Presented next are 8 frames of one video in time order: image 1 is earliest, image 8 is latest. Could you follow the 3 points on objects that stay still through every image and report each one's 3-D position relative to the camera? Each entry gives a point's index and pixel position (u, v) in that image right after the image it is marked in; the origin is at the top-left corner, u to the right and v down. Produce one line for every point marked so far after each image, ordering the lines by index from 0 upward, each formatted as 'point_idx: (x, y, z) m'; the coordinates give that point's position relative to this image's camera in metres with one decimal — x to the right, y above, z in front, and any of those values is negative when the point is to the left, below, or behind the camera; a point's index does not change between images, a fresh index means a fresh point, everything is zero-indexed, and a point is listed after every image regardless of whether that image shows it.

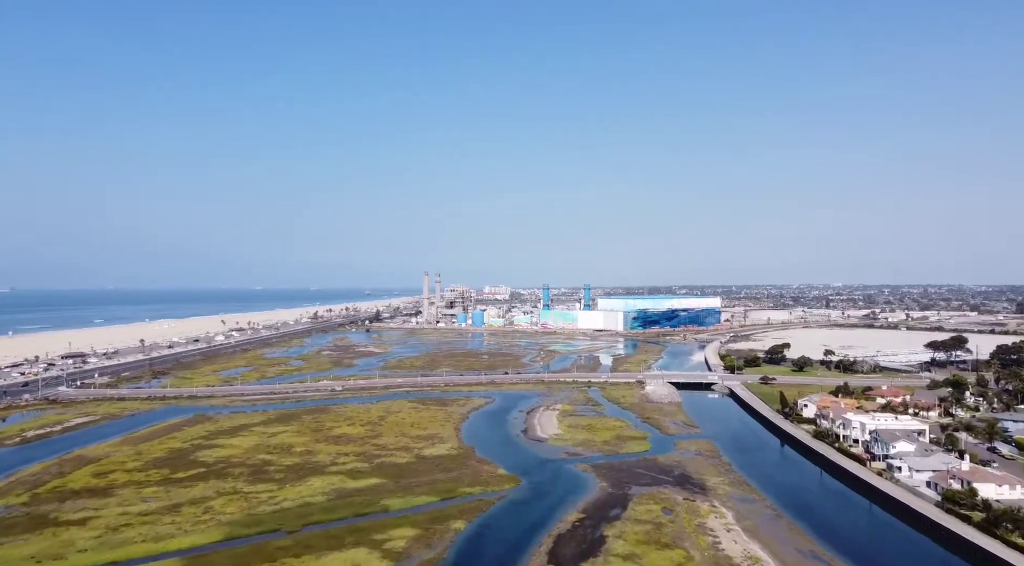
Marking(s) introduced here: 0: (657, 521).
0: (+4.1, -6.7, +19.2) m
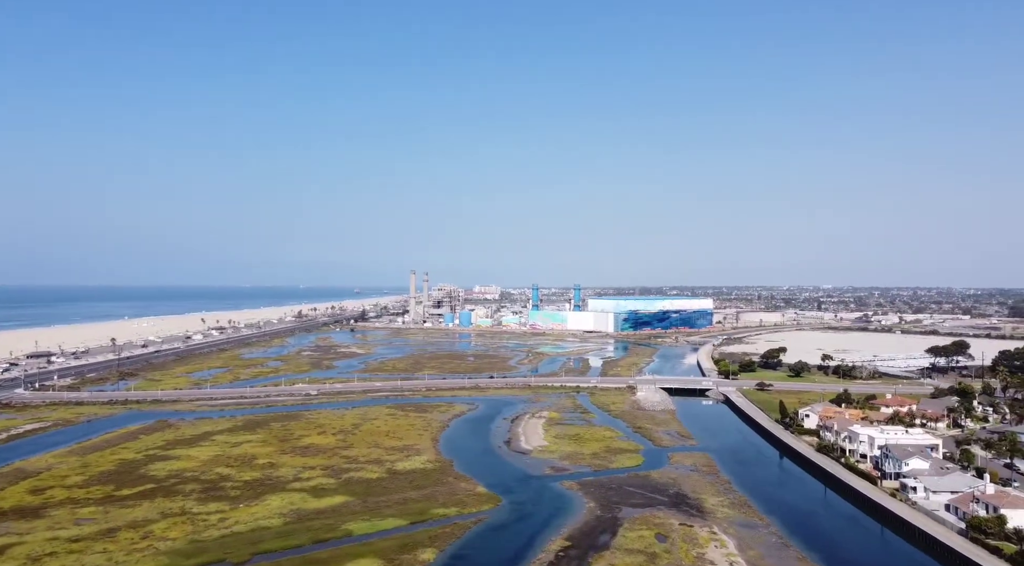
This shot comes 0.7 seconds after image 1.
0: (+3.5, -6.7, +17.1) m
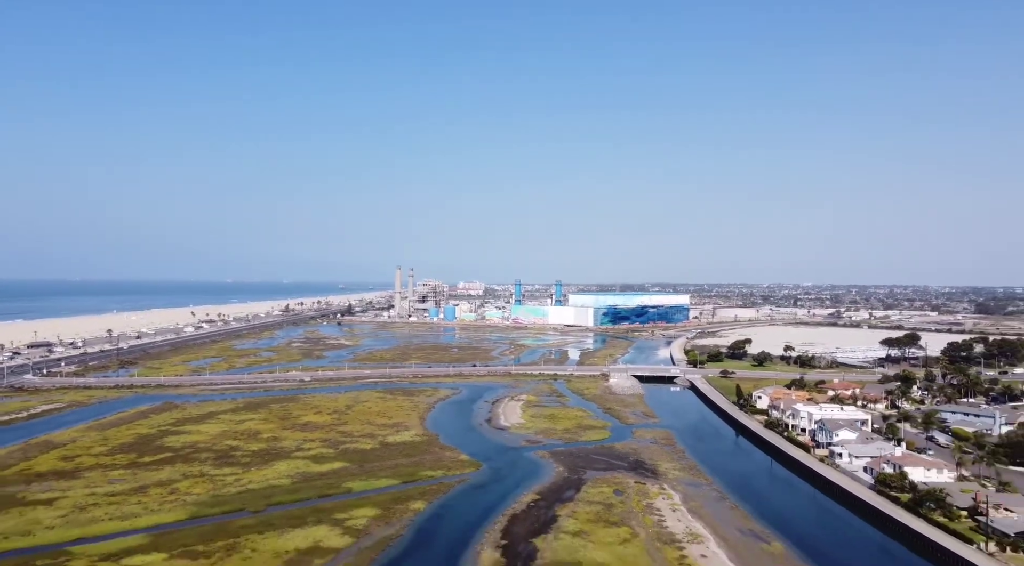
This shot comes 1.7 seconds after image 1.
0: (+2.8, -6.4, +20.2) m
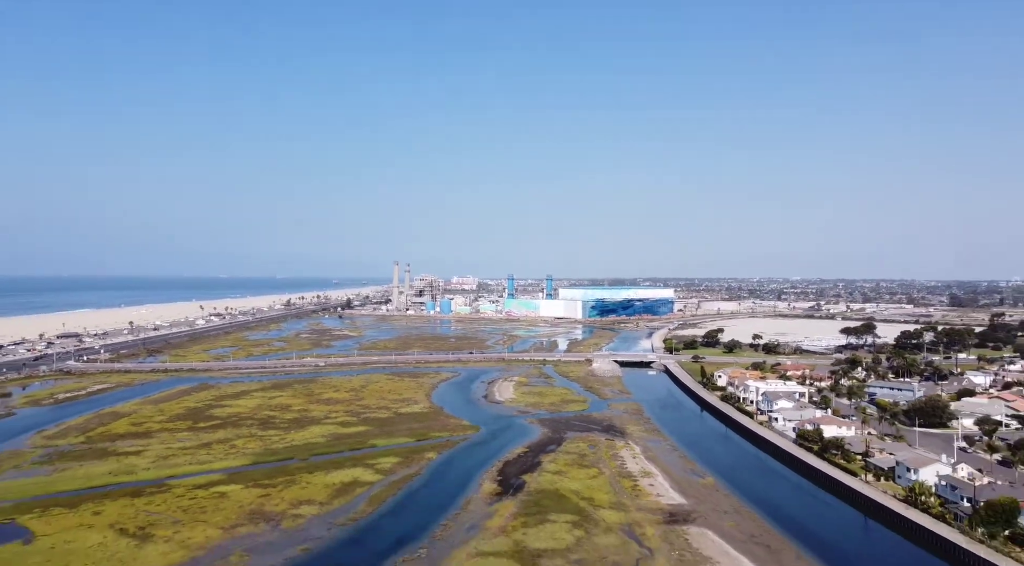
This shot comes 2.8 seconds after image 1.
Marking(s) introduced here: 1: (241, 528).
0: (+2.6, -6.3, +25.3) m
1: (-7.0, -6.3, +17.7) m
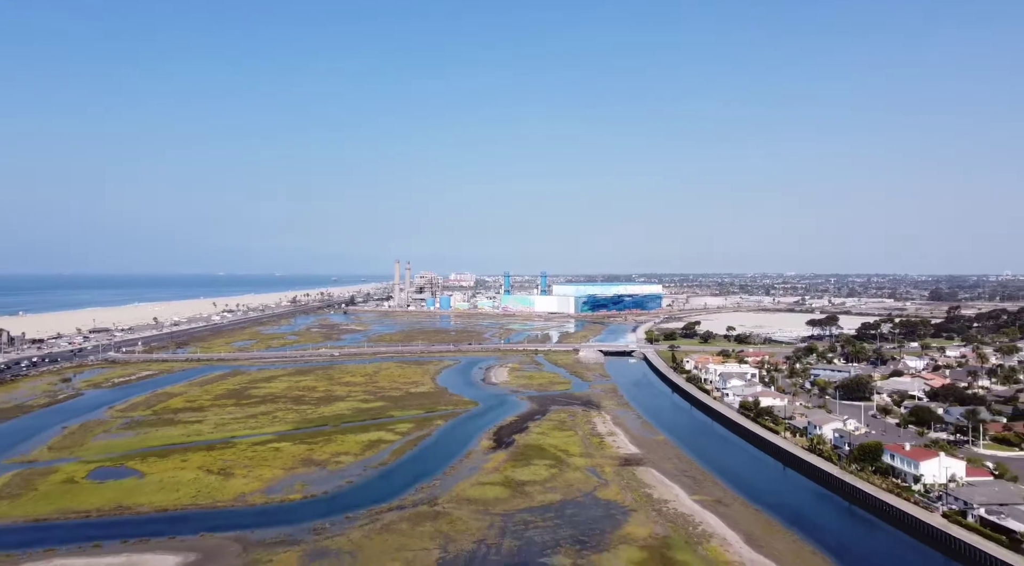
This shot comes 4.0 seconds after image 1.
0: (+2.3, -6.2, +30.9) m
1: (-7.3, -6.3, +23.2) m
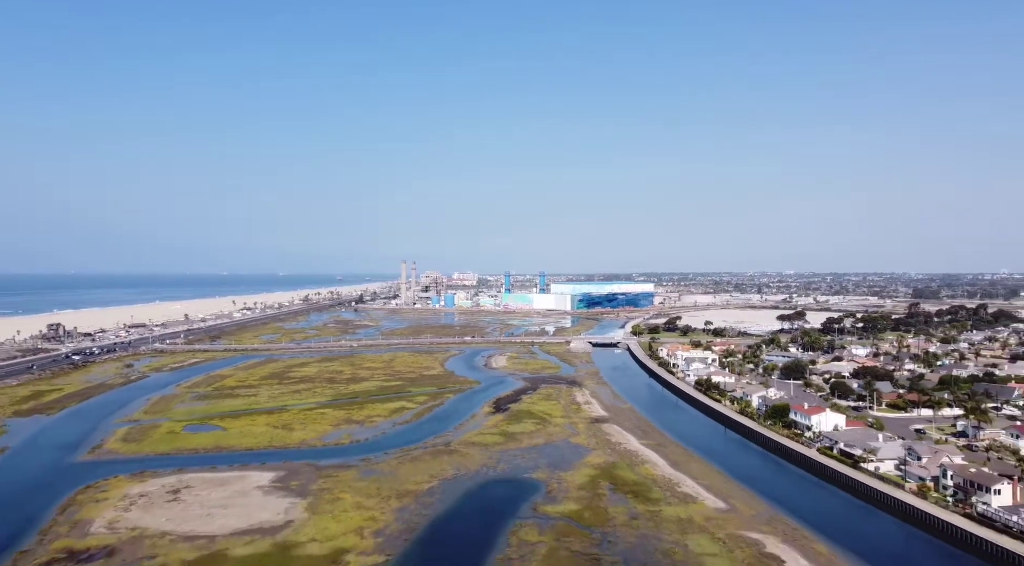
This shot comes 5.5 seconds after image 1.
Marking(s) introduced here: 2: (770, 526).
0: (+2.1, -6.1, +37.8) m
1: (-7.6, -6.3, +30.2) m
2: (+7.0, -6.5, +18.6) m
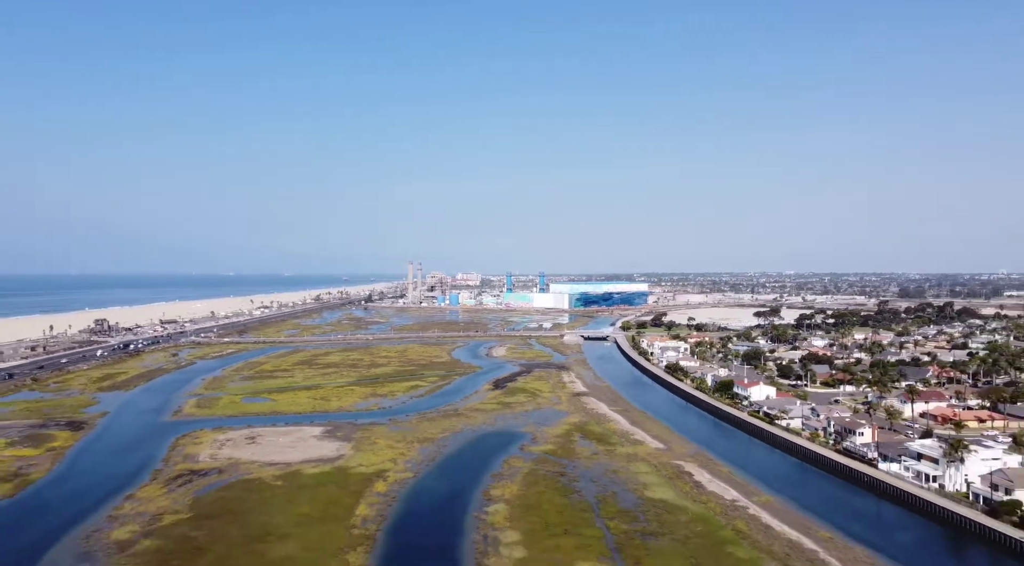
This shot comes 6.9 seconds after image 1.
0: (+1.9, -6.1, +44.5) m
1: (-7.8, -6.2, +37.0) m
2: (+6.7, -6.4, +25.2) m
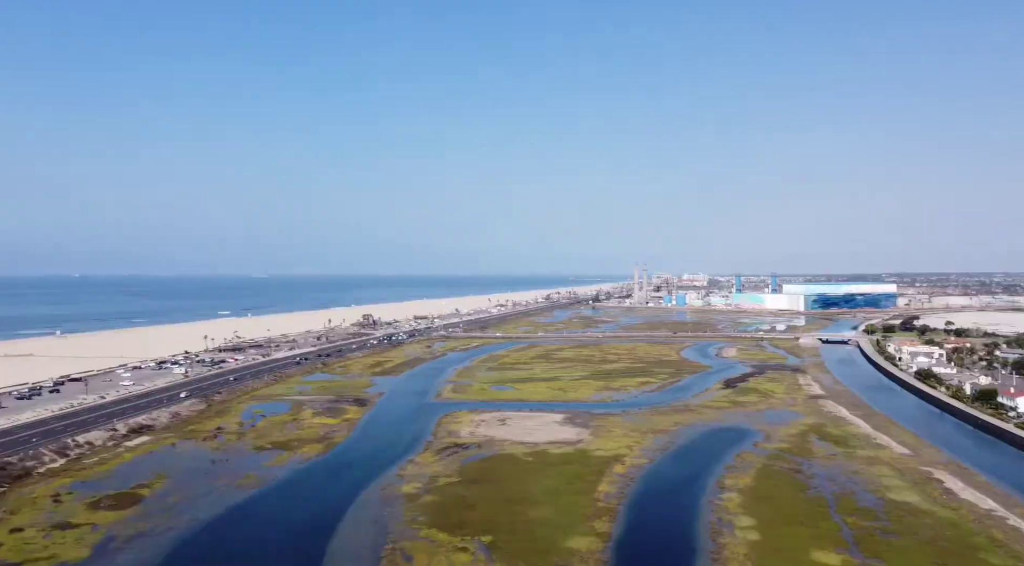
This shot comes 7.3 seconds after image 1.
0: (+16.9, -6.1, +43.7) m
1: (+5.3, -6.3, +39.6) m
2: (+15.3, -6.4, +23.9) m
